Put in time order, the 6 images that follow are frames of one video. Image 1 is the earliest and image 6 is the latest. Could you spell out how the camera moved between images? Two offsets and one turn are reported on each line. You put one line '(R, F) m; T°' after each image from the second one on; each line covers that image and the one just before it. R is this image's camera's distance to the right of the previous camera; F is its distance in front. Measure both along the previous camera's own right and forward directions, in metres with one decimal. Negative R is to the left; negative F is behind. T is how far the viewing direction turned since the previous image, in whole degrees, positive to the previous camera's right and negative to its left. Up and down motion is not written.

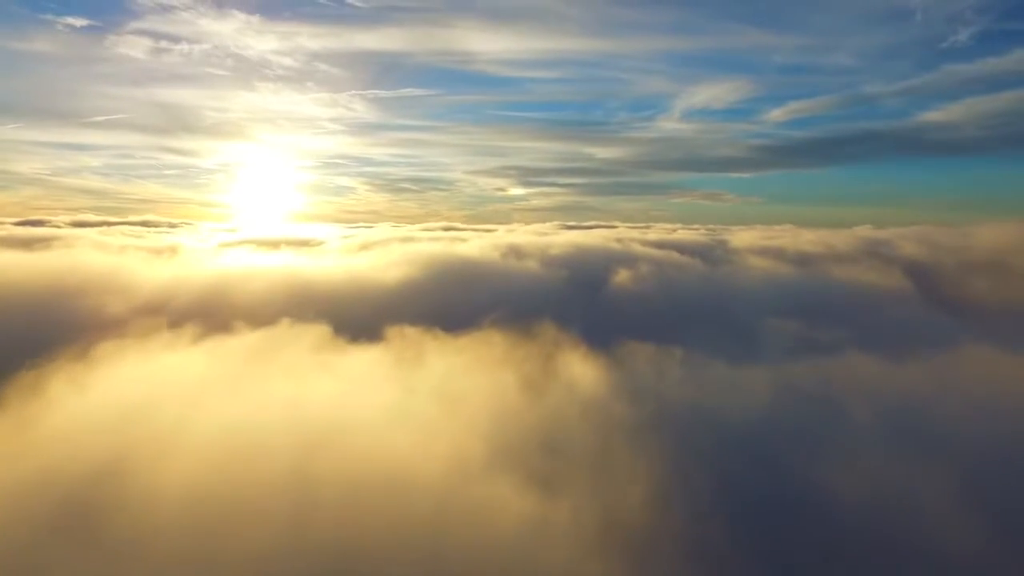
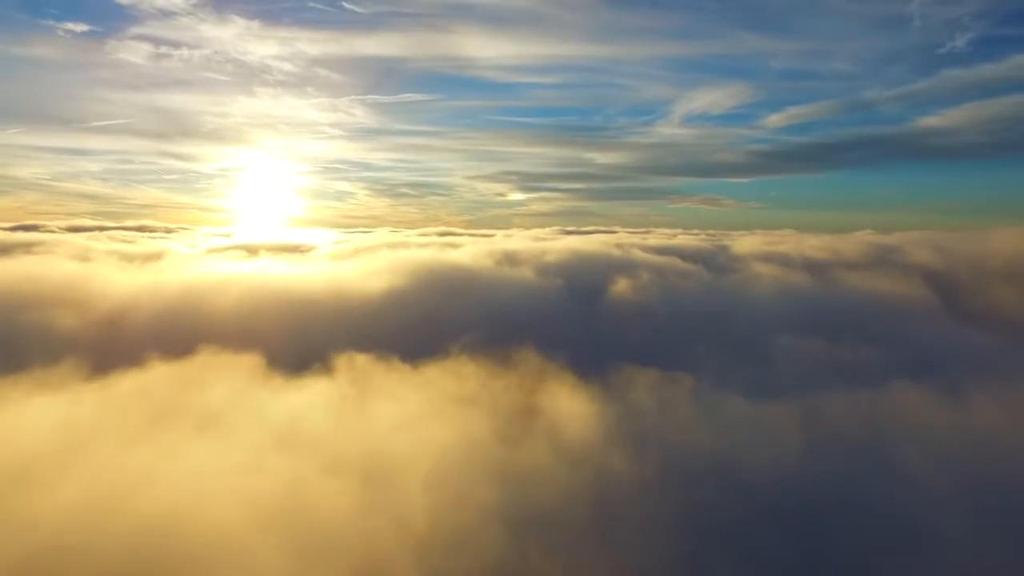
(+0.9, +5.3) m; 0°
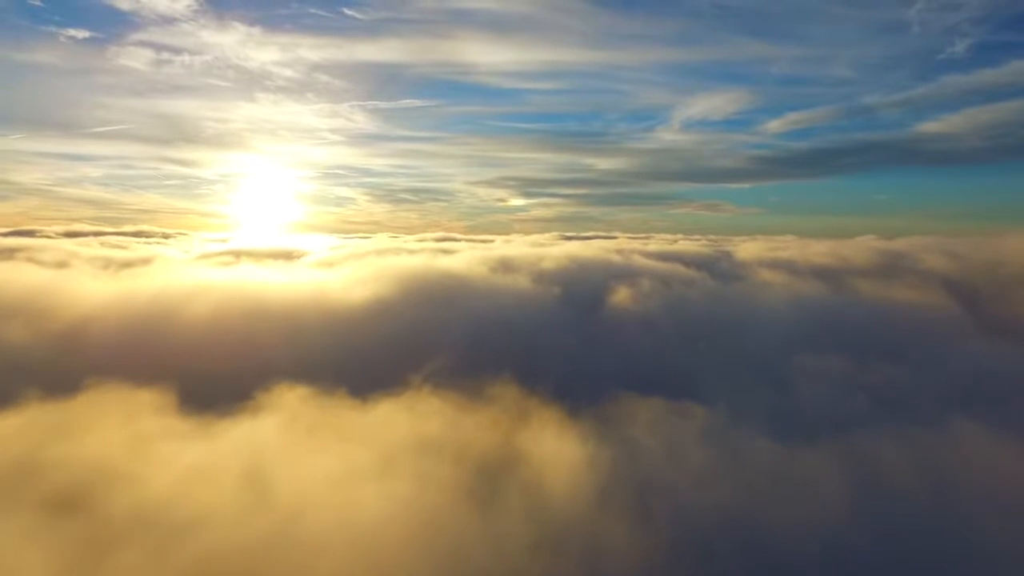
(+0.7, +4.7) m; 0°
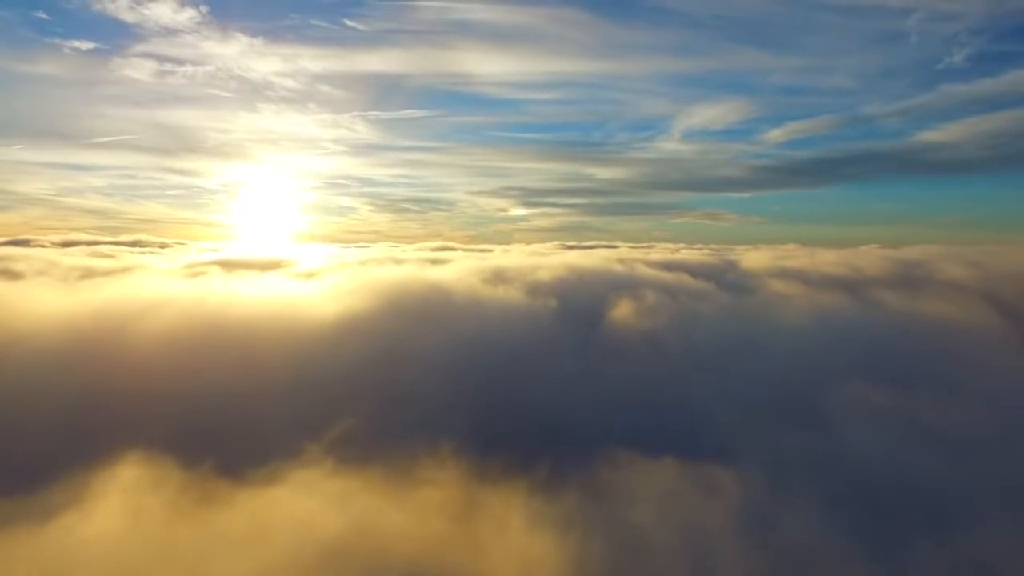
(+1.0, +7.1) m; 0°
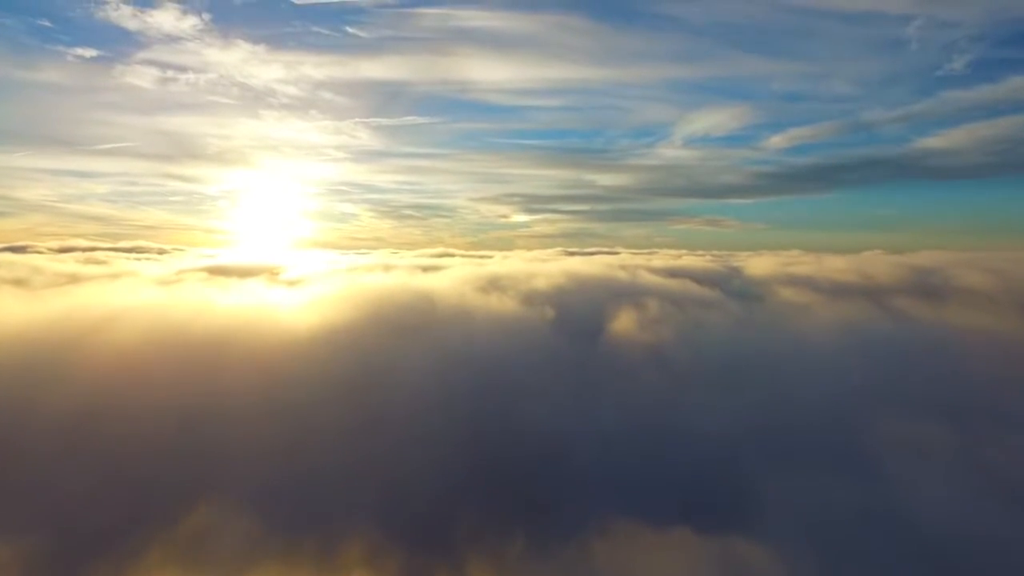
(+0.7, +5.1) m; 0°
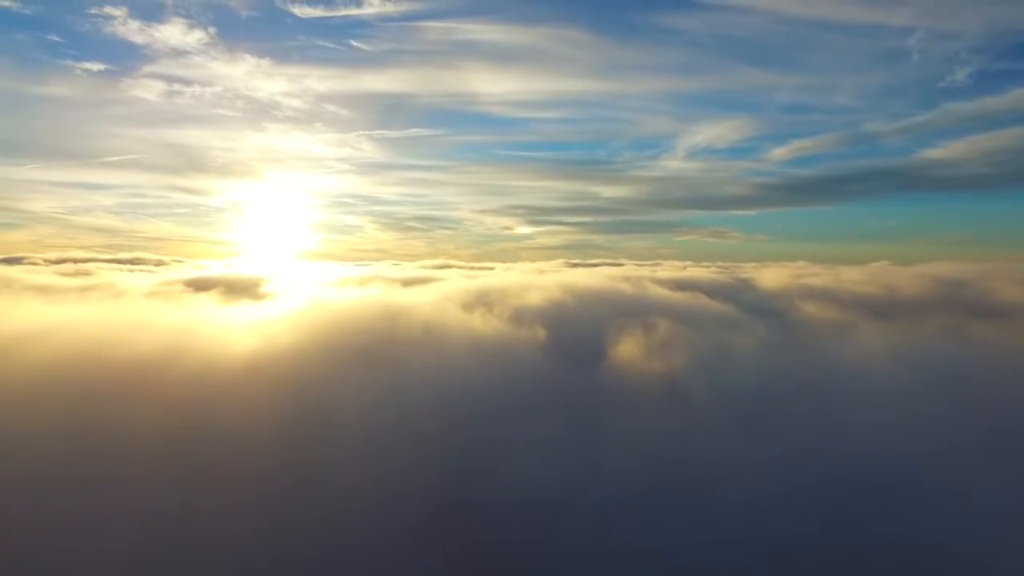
(+1.4, +9.7) m; 0°
